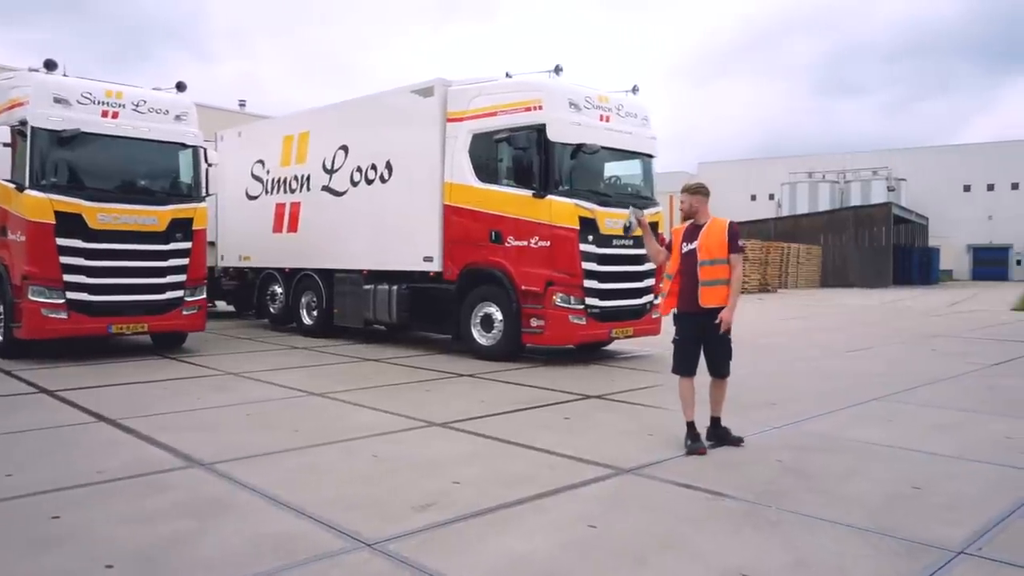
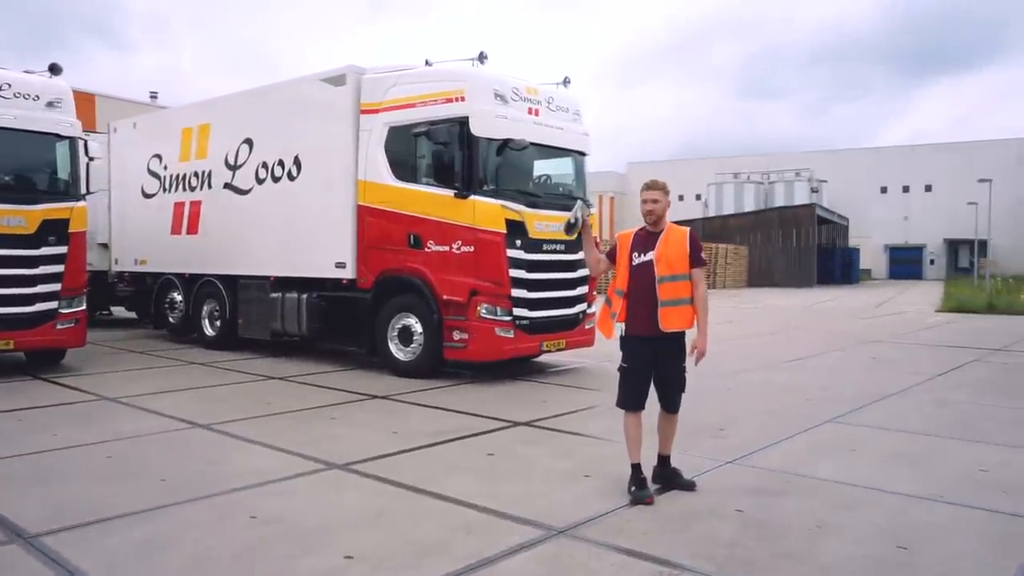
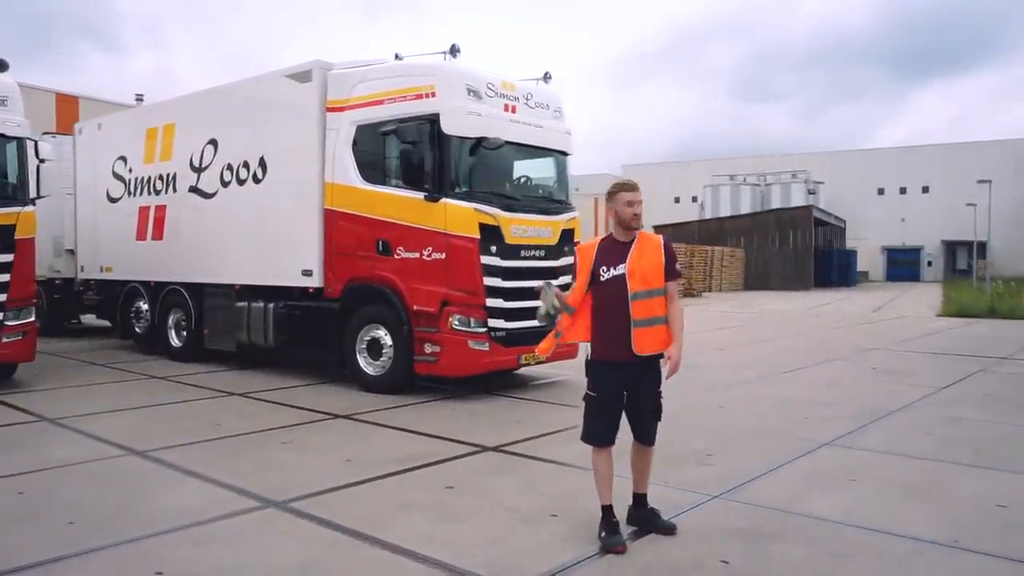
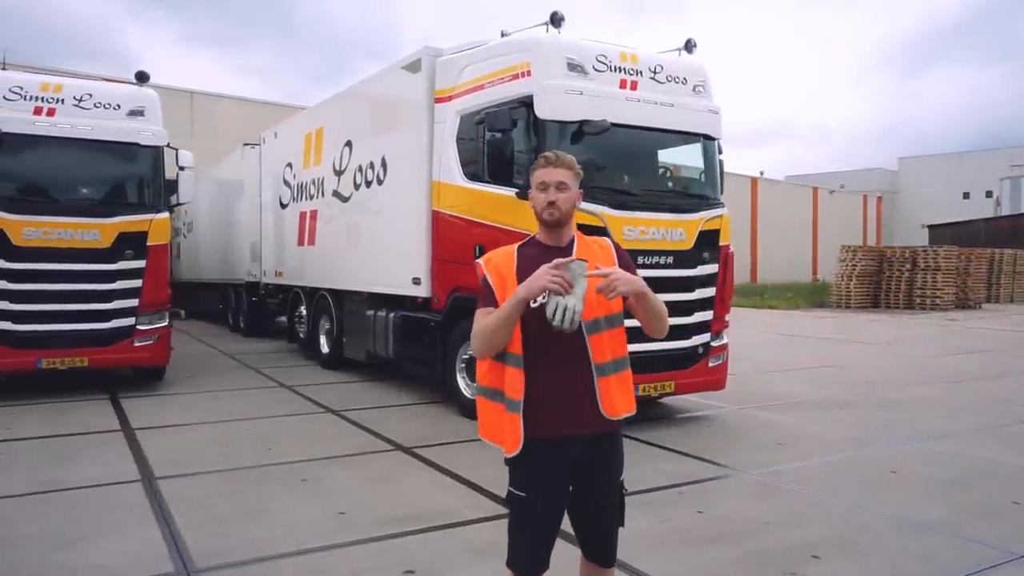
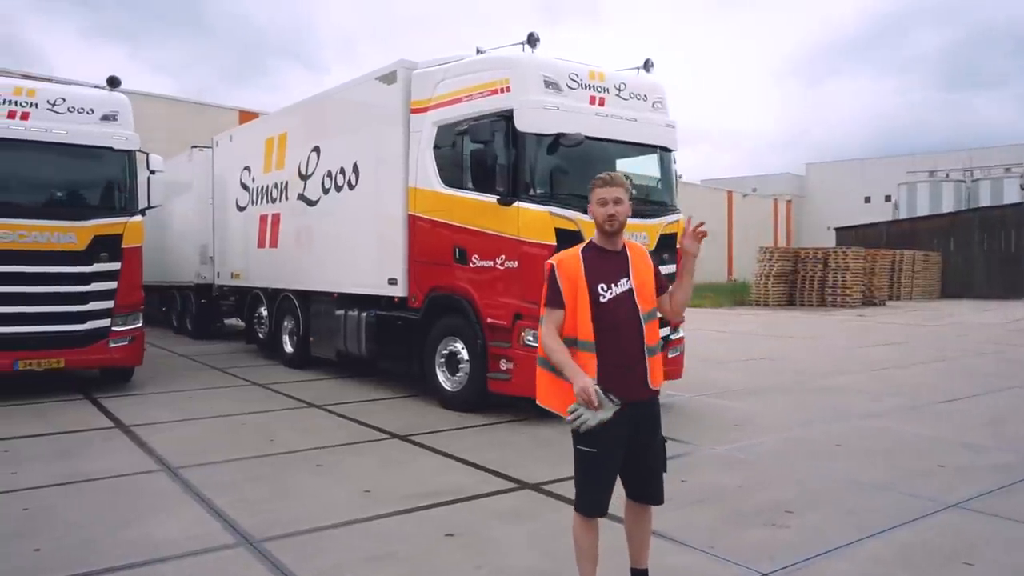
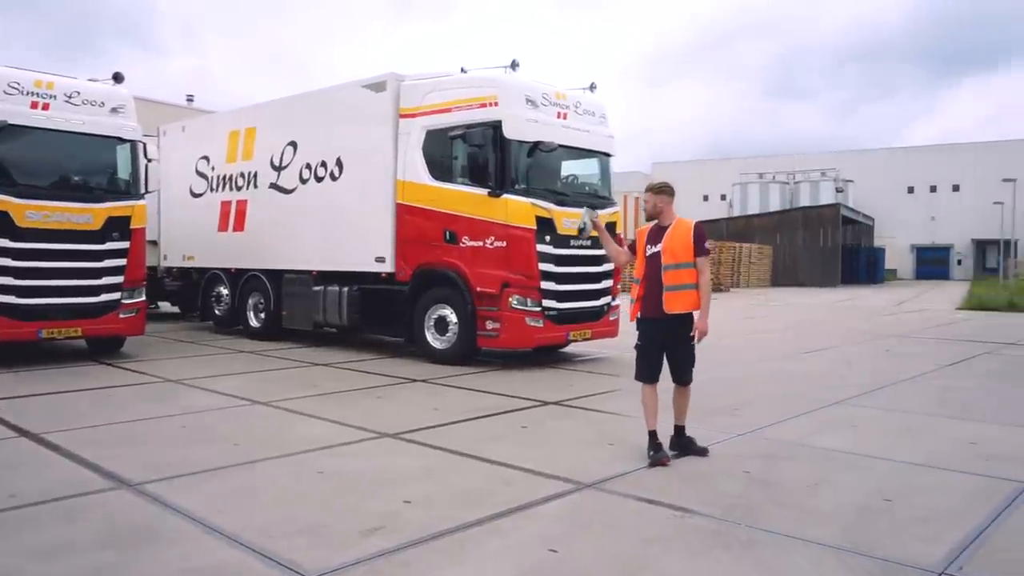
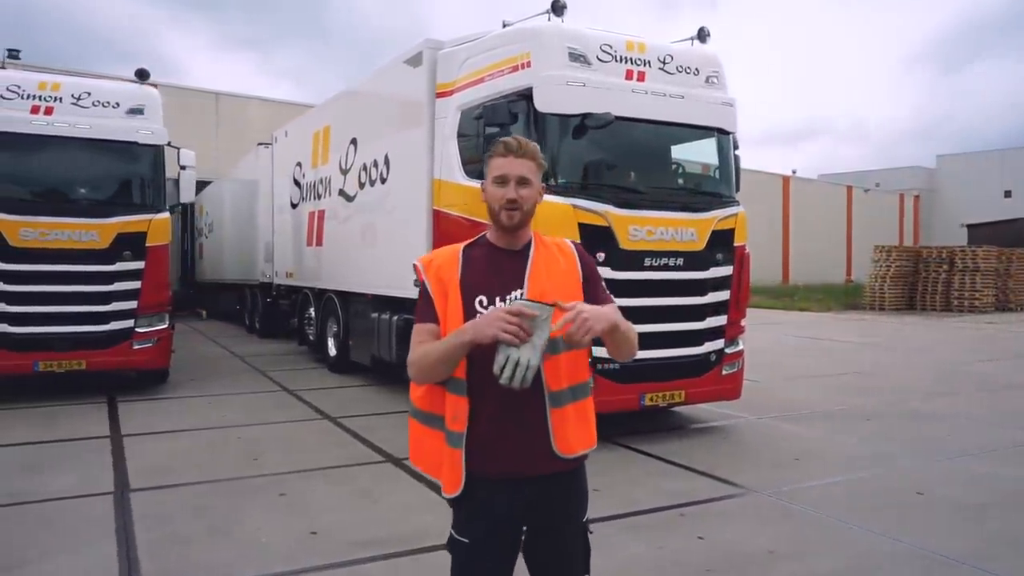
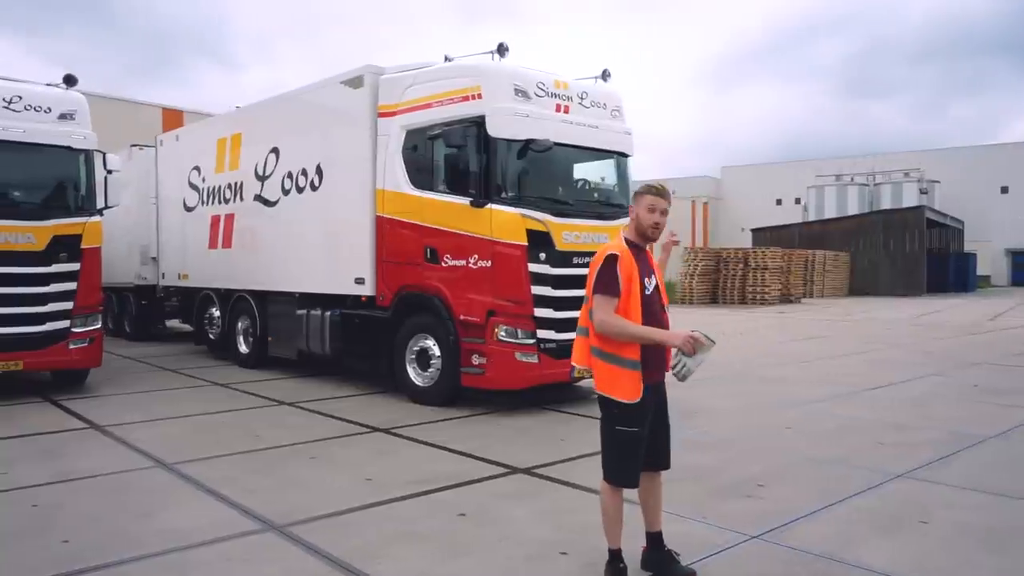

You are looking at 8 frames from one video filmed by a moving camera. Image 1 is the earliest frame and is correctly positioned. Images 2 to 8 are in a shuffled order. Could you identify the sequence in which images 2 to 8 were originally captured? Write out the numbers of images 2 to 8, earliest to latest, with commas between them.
6, 2, 3, 8, 5, 4, 7
